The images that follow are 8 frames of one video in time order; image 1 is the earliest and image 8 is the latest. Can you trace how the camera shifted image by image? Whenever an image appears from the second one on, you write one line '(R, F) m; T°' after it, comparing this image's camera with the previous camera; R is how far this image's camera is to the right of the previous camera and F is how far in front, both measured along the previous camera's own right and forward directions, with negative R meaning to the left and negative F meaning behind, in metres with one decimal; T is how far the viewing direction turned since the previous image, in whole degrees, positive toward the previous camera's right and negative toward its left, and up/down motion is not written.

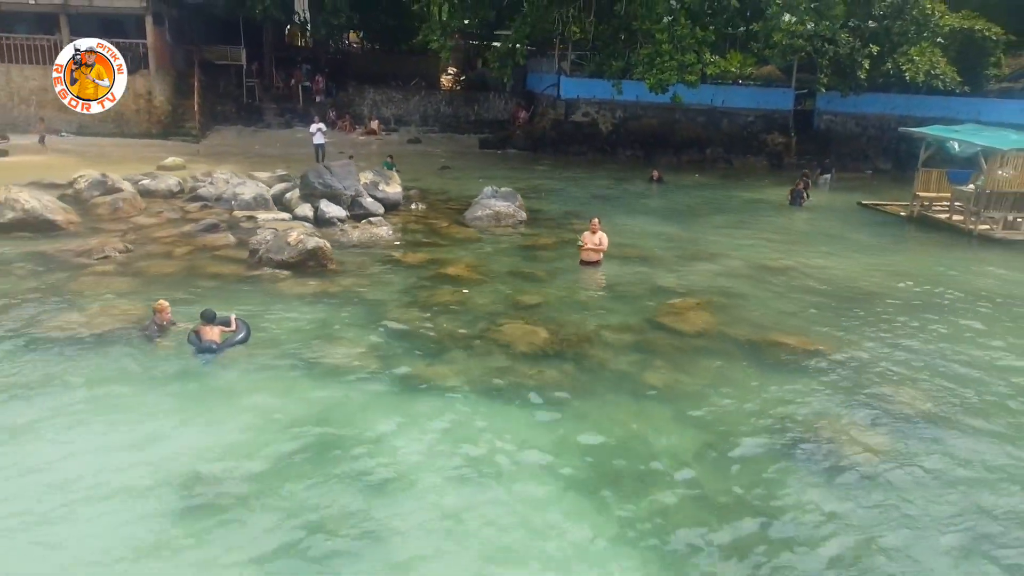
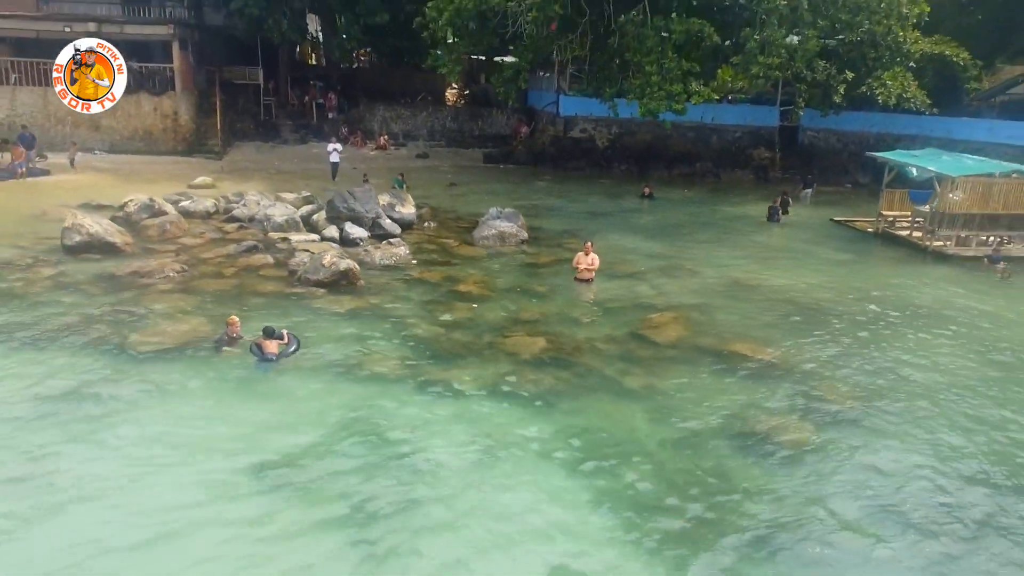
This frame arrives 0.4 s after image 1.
(0.0, -1.5) m; 0°
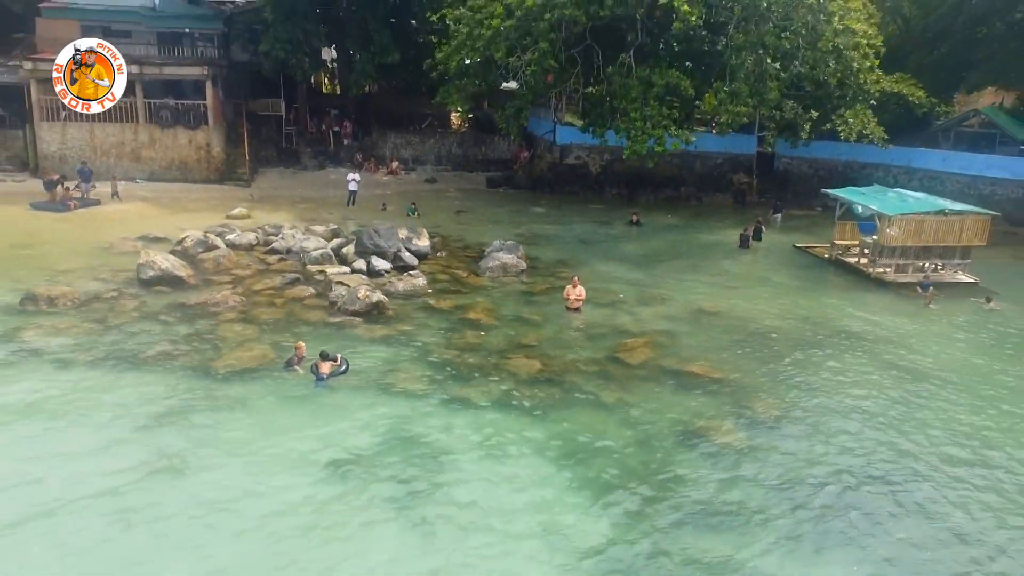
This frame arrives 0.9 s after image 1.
(0.0, -2.4) m; 0°
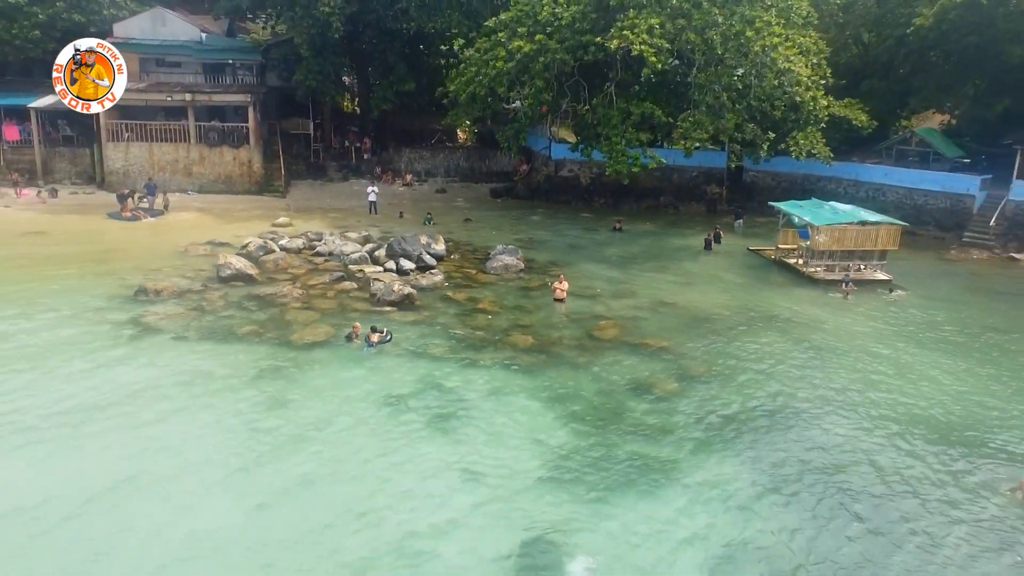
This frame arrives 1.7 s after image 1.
(0.0, -3.9) m; 0°
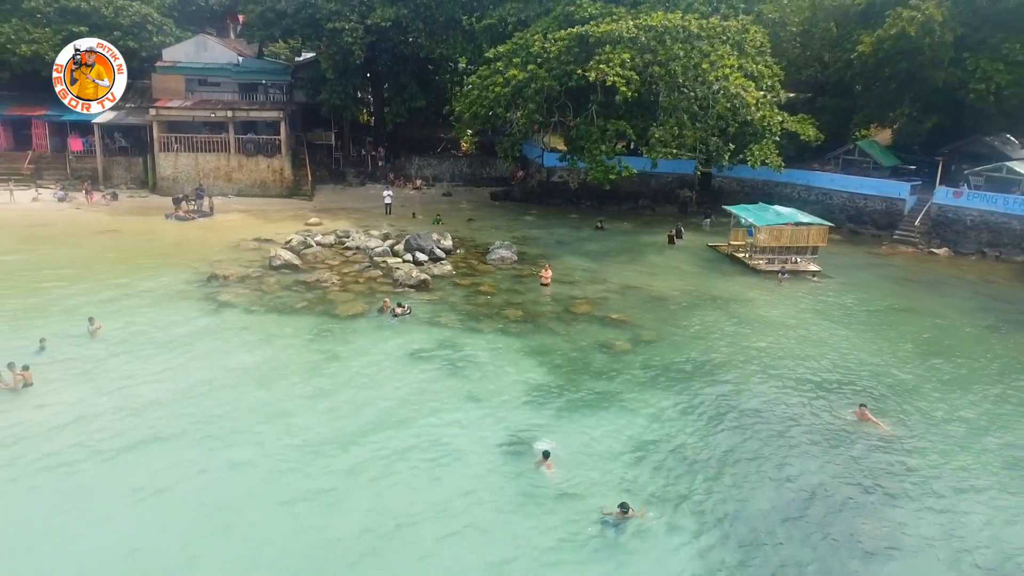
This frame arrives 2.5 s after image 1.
(+0.2, -4.4) m; 0°
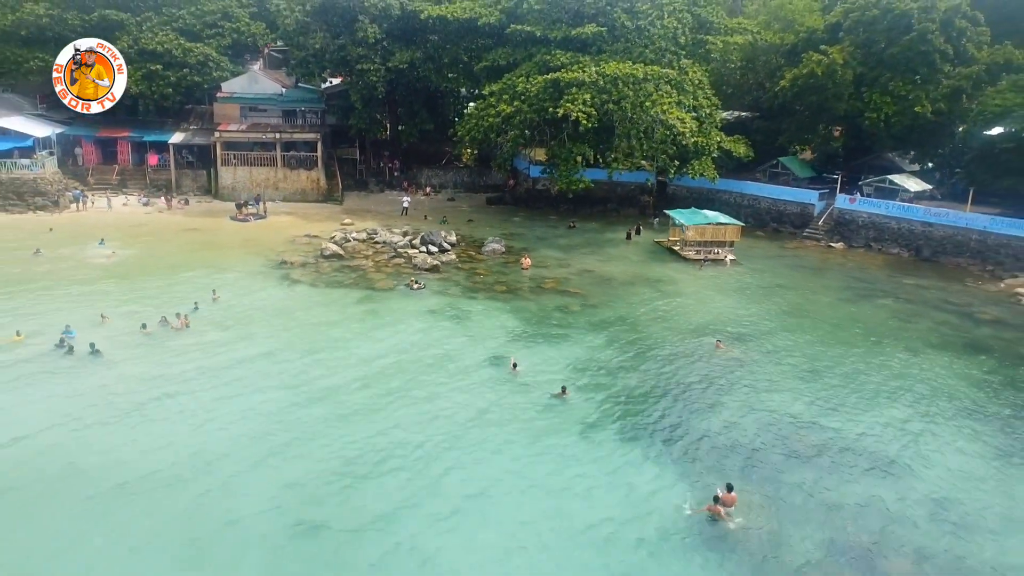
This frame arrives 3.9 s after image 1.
(+0.4, -8.1) m; 0°
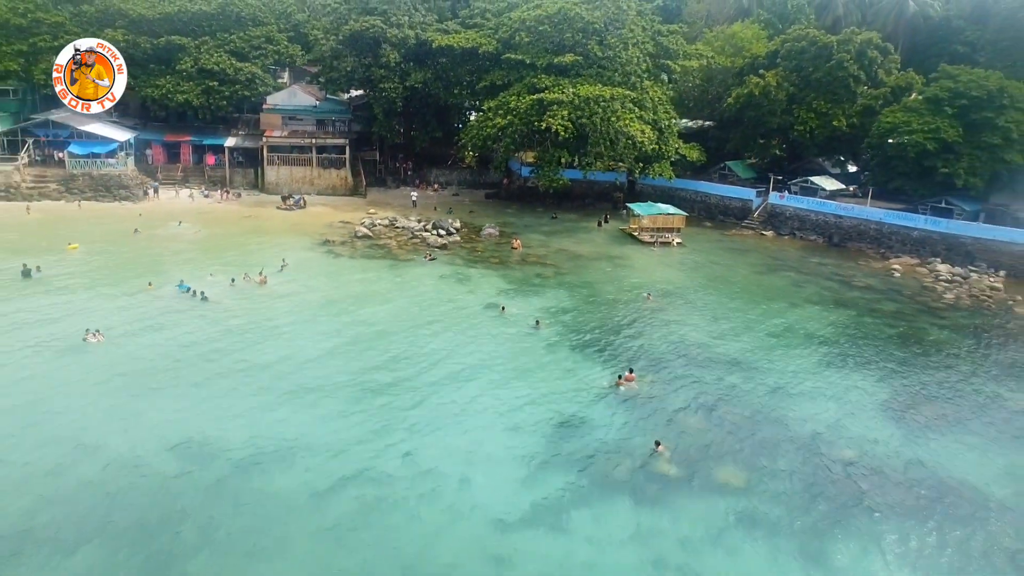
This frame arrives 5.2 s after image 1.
(+0.5, -8.7) m; 0°
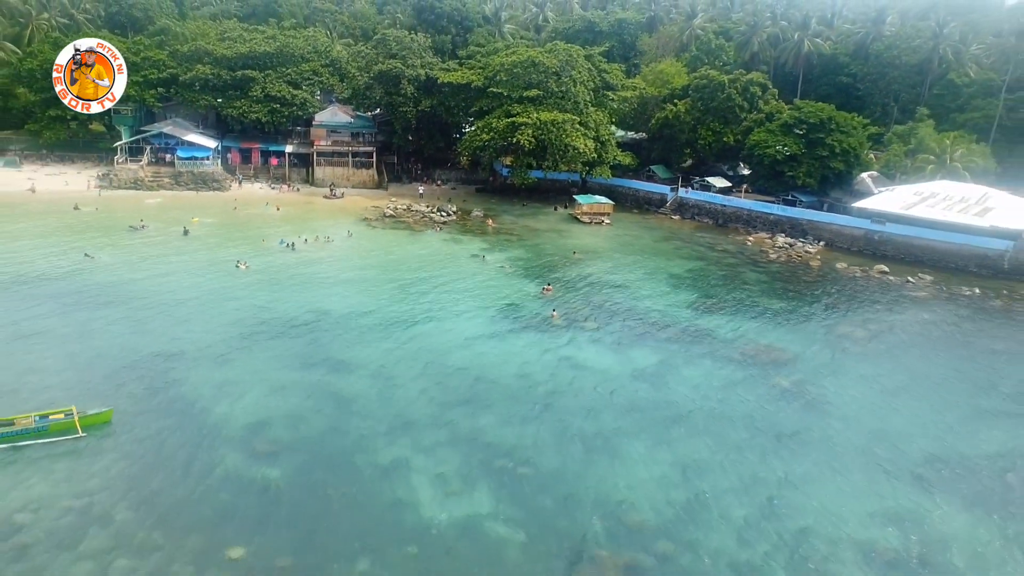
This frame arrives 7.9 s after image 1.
(+1.6, -18.1) m; 0°
